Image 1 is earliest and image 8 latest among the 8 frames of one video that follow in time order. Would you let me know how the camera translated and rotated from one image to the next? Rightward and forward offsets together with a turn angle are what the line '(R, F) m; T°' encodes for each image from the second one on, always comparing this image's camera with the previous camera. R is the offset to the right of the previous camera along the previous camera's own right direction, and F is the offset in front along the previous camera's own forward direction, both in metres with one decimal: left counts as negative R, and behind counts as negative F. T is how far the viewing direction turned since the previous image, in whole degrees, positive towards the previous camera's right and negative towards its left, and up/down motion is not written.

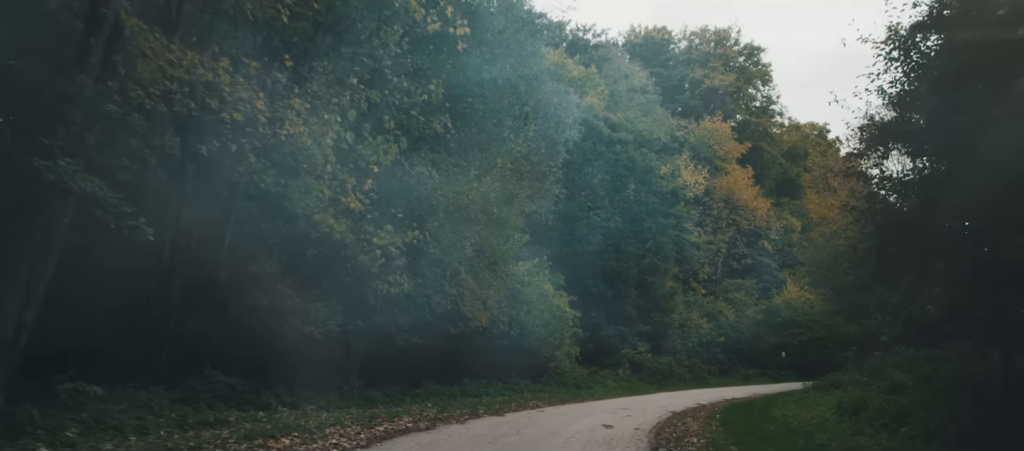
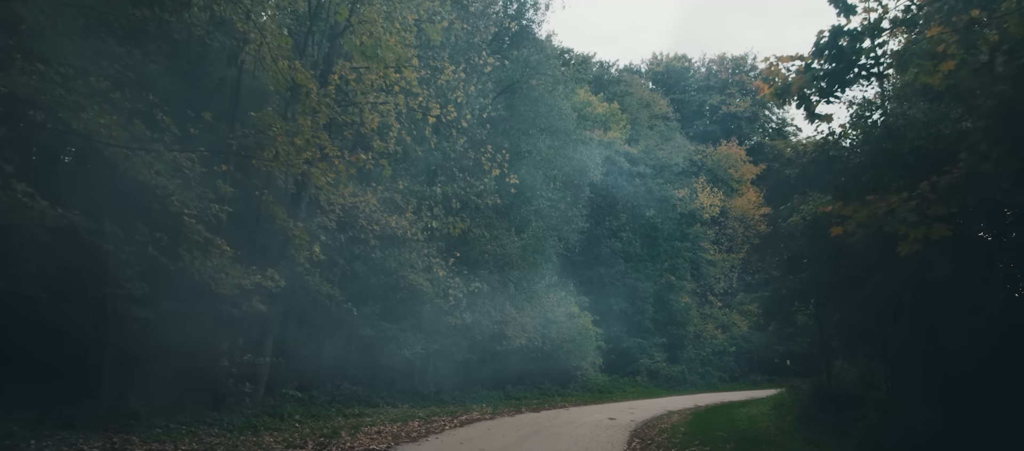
(0.0, -8.2) m; -2°
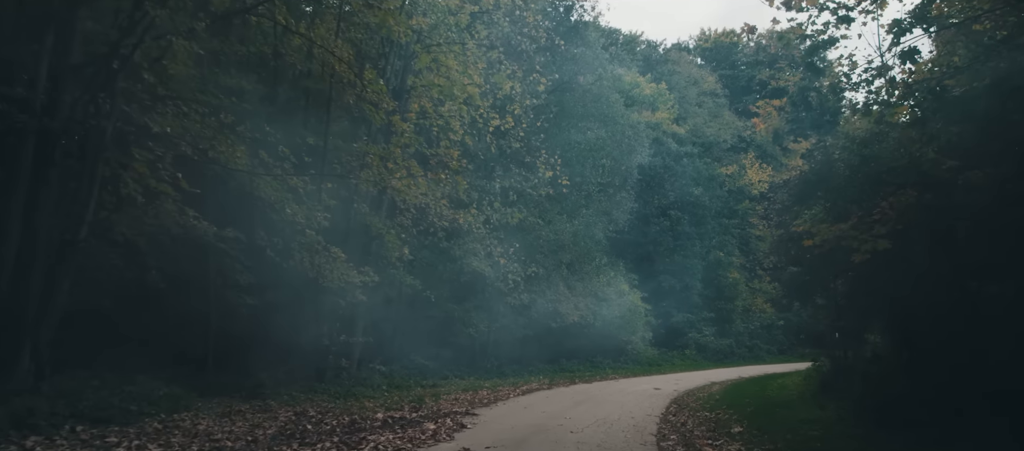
(0.0, -2.9) m; -3°
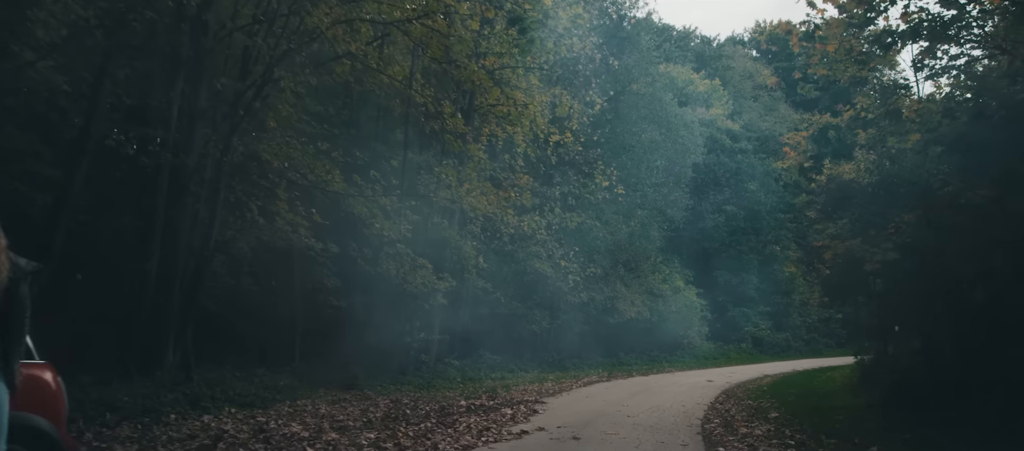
(-0.1, -2.2) m; -4°
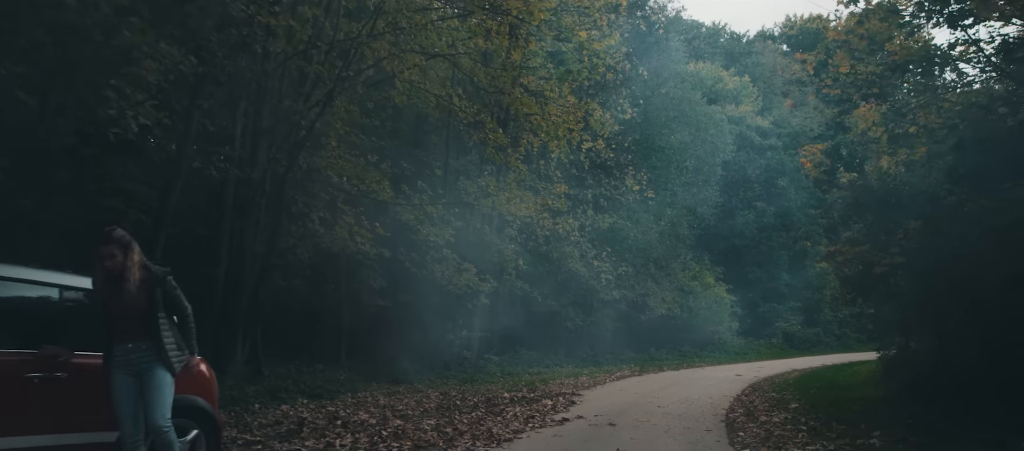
(-0.2, -1.4) m; -2°
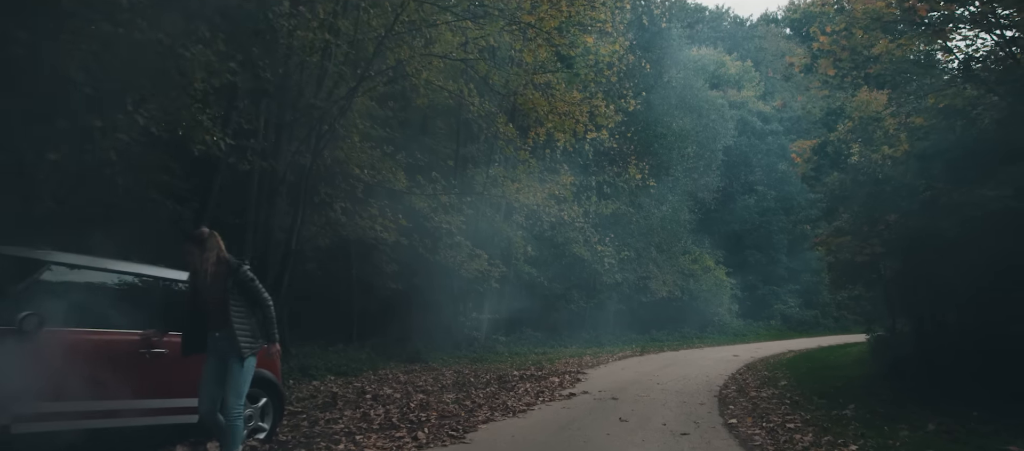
(-0.2, -1.2) m; 0°
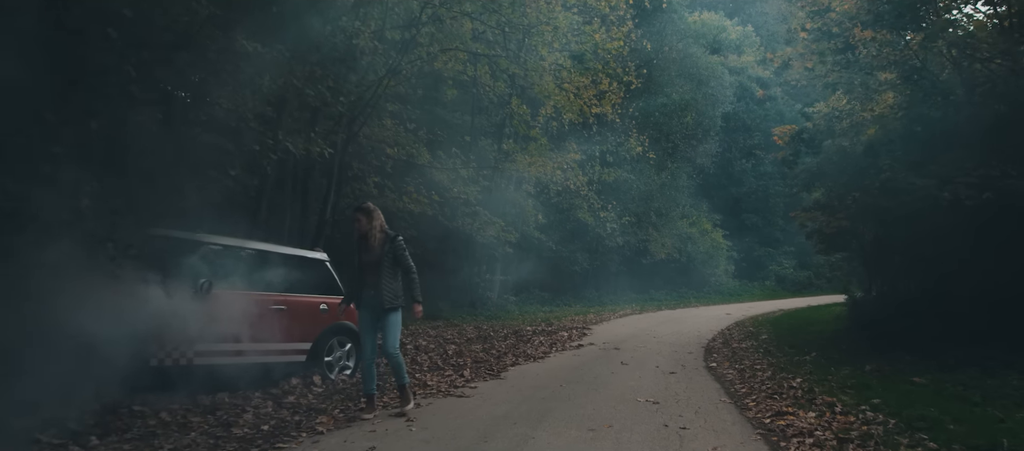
(-0.3, -2.3) m; 0°
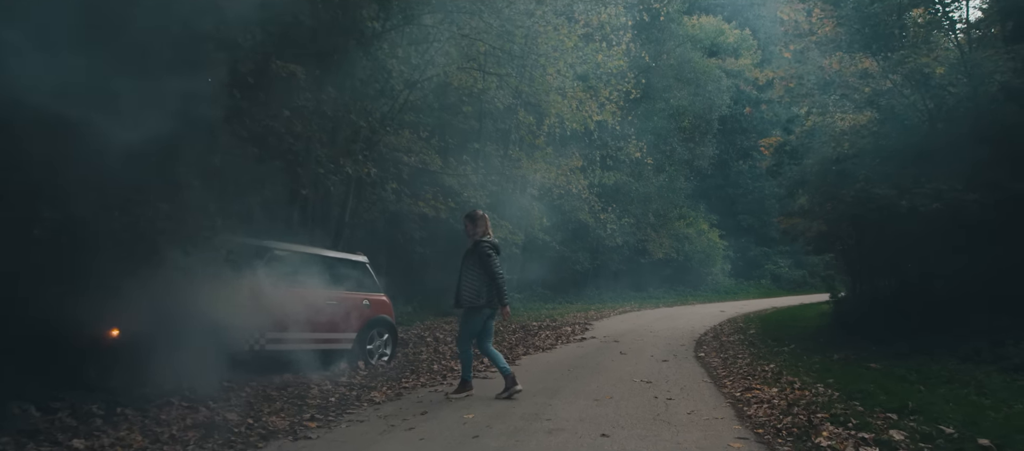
(-0.2, -1.6) m; 0°
